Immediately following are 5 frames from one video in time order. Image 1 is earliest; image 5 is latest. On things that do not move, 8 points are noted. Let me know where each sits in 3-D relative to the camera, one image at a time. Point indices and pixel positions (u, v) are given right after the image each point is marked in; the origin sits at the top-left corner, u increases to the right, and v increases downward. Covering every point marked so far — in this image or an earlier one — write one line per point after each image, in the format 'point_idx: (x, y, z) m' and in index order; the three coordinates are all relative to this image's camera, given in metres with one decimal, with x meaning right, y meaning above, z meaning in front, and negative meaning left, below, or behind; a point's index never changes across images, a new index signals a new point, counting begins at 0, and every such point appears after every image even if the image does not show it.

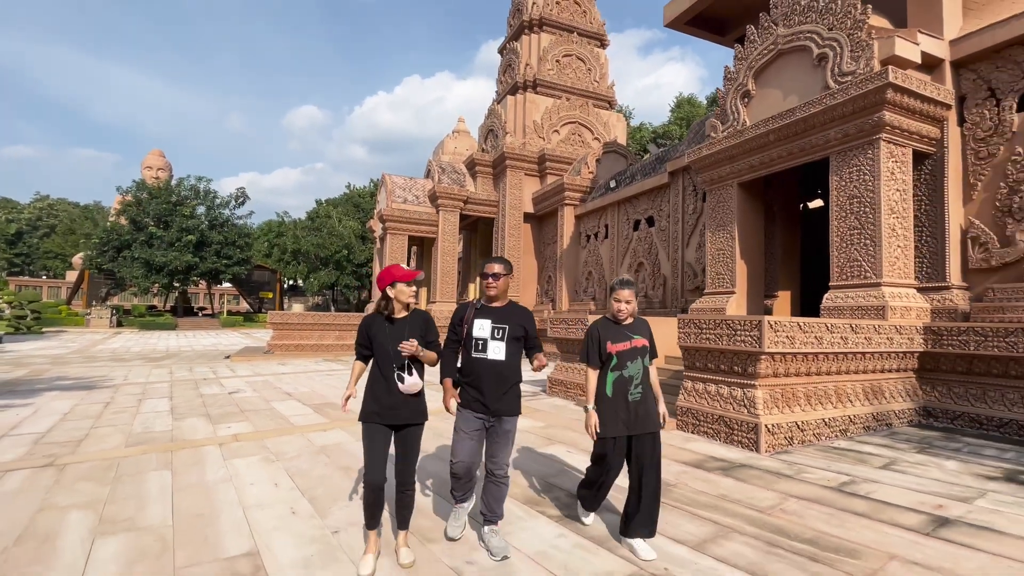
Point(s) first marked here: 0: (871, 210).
0: (+3.5, +0.8, +5.0) m
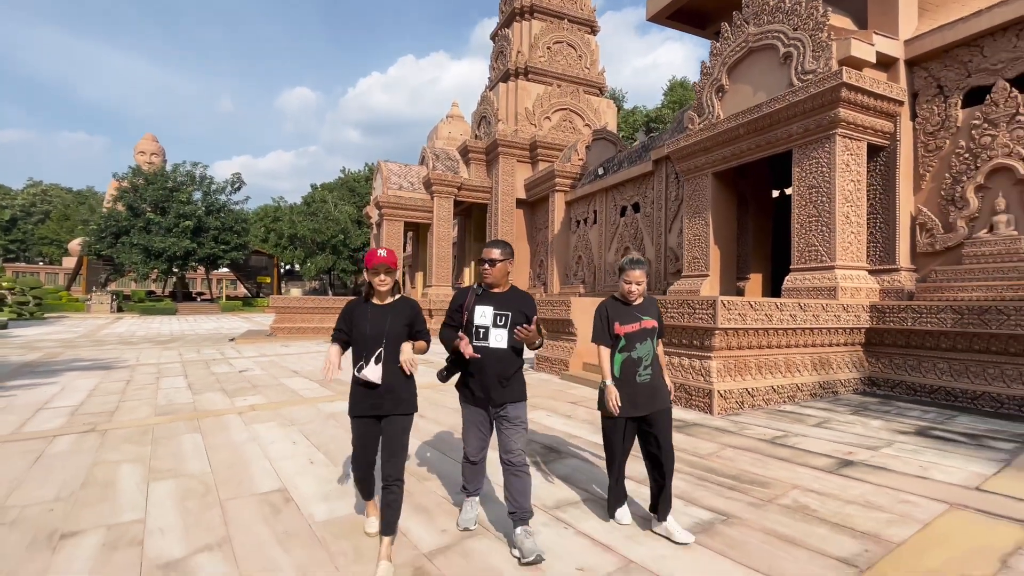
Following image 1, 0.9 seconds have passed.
0: (+3.4, +1.0, +5.5) m
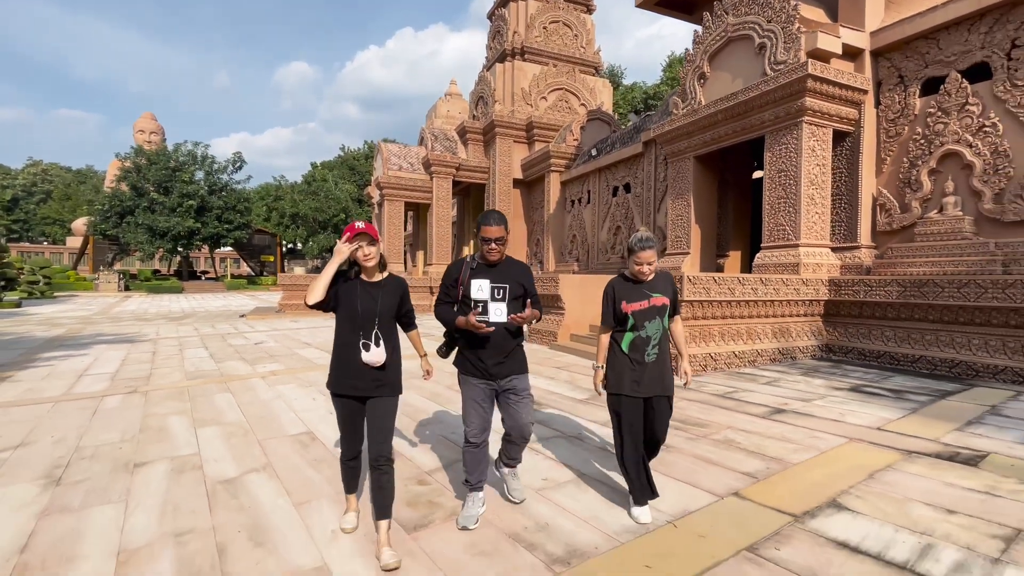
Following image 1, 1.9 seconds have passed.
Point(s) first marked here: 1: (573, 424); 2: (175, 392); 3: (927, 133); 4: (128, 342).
0: (+3.3, +1.2, +5.9) m
1: (+0.4, -0.9, +3.4) m
2: (-3.0, -0.9, +4.5) m
3: (+4.7, +1.8, +5.8) m
4: (-6.1, -0.9, +8.2) m
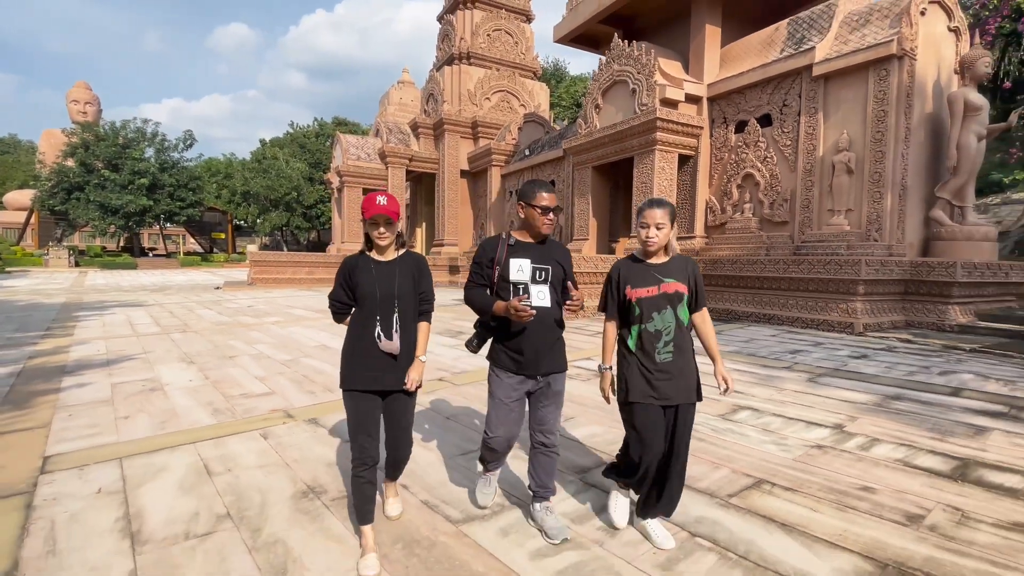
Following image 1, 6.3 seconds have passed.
0: (+2.3, +1.6, +8.5) m
1: (-0.4, -0.6, +5.8) m
2: (-3.8, -0.6, +6.6) m
3: (+3.7, +2.2, +8.5) m
4: (-7.3, -0.3, +10.0) m
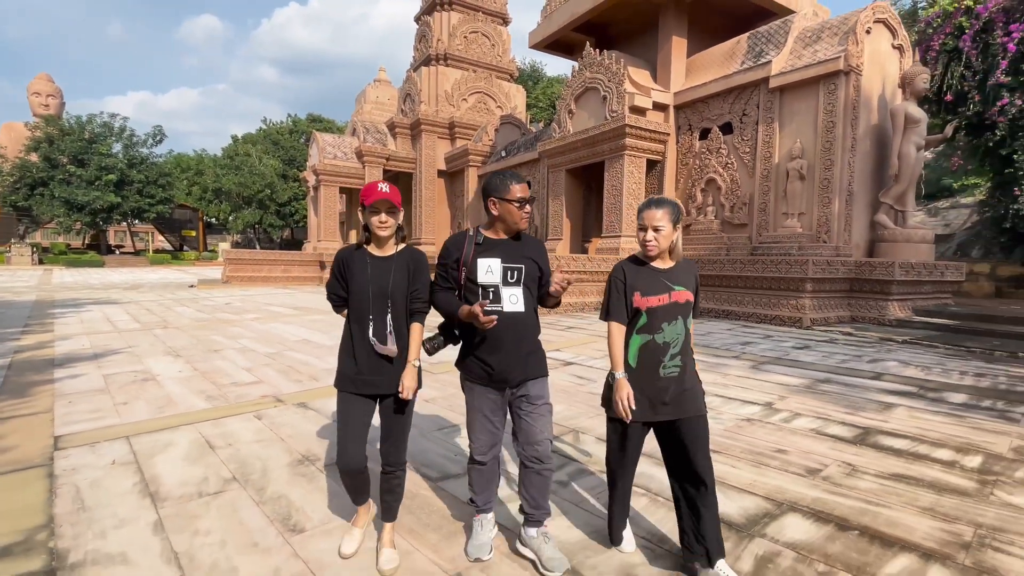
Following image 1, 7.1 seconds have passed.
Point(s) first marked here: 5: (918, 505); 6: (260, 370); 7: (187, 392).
0: (+1.9, +1.7, +8.9) m
1: (-0.7, -0.6, +6.1) m
2: (-4.2, -0.5, +6.8) m
3: (+3.3, +2.2, +9.0) m
4: (-7.8, -0.3, +10.0) m
5: (+1.6, -0.9, +2.0) m
6: (-2.2, -0.7, +4.4) m
7: (-2.4, -0.8, +3.7) m
